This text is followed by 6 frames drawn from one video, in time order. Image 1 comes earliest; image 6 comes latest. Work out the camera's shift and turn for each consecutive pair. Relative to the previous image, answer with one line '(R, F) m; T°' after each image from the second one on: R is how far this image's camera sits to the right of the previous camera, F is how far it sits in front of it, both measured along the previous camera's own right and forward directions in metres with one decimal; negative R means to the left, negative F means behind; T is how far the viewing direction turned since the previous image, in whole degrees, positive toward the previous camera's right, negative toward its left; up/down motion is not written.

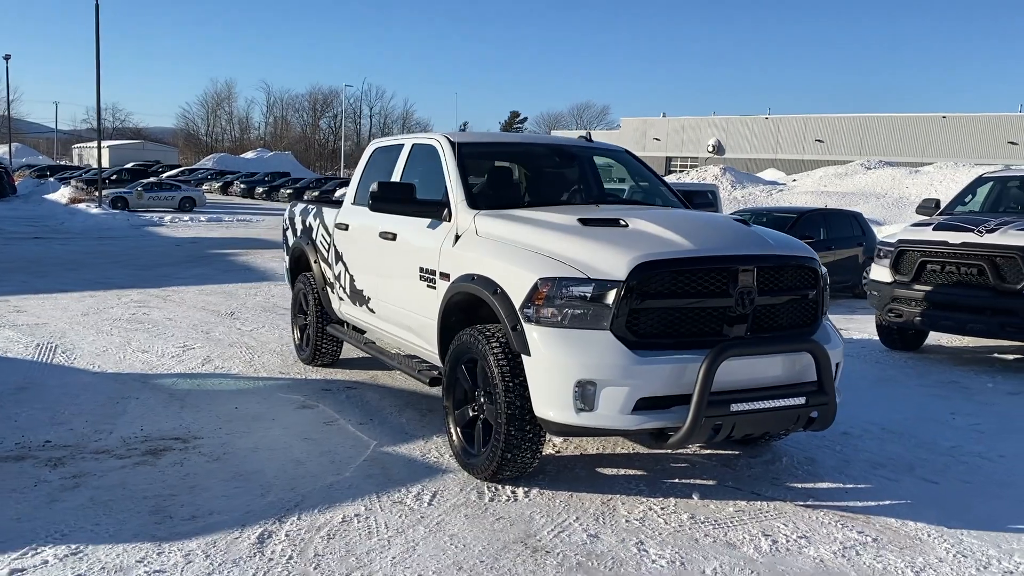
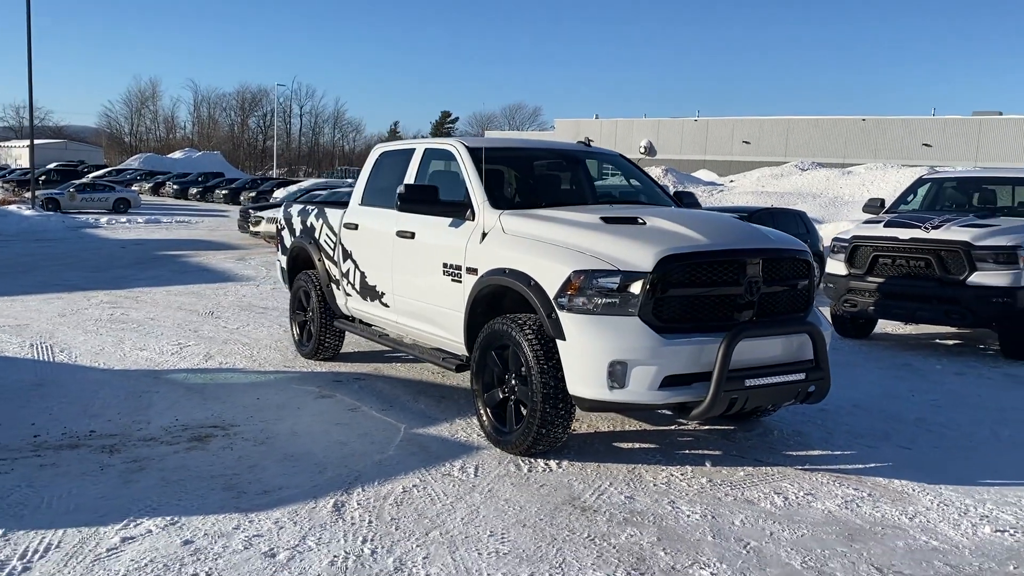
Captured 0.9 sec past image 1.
(-0.6, -0.4) m; +4°
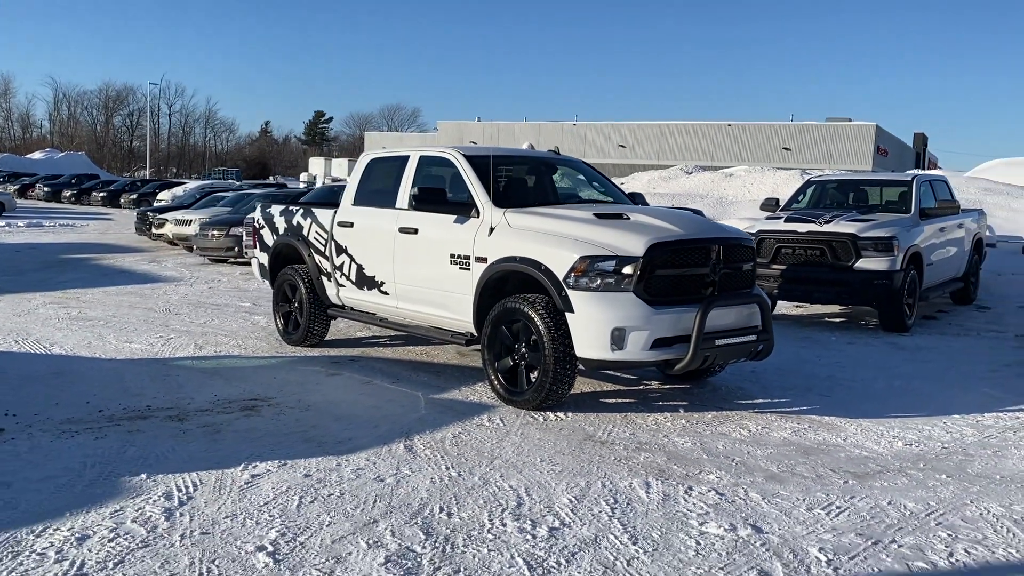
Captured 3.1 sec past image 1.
(-0.9, -1.0) m; +8°
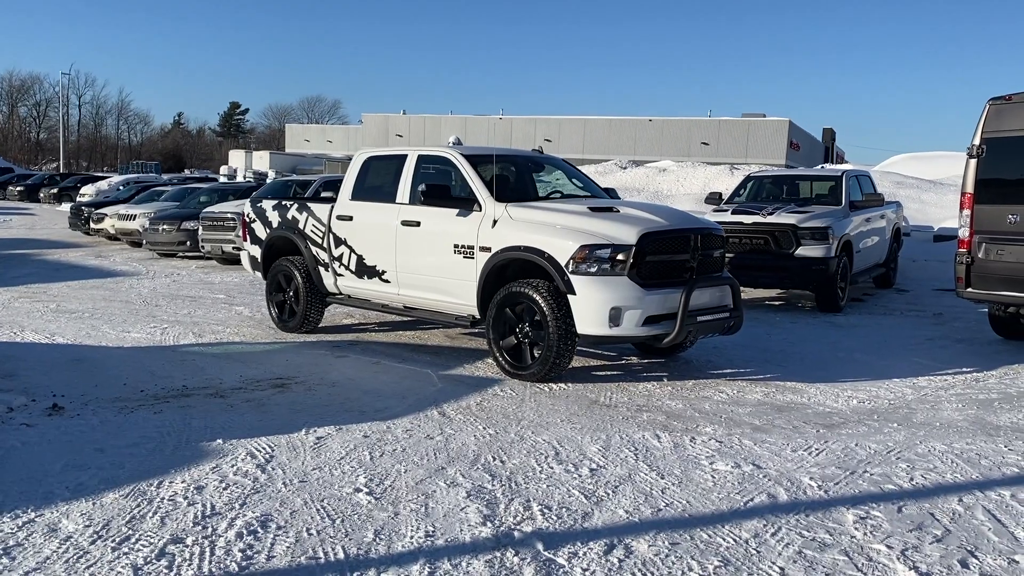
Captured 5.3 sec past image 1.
(-0.7, -0.7) m; +5°
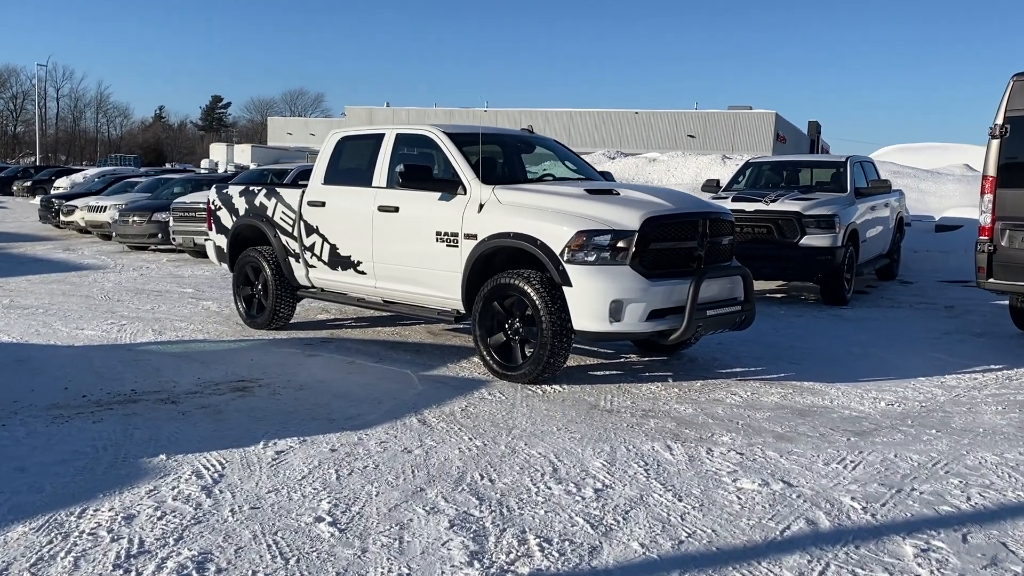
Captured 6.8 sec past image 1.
(0.0, +0.7) m; +1°
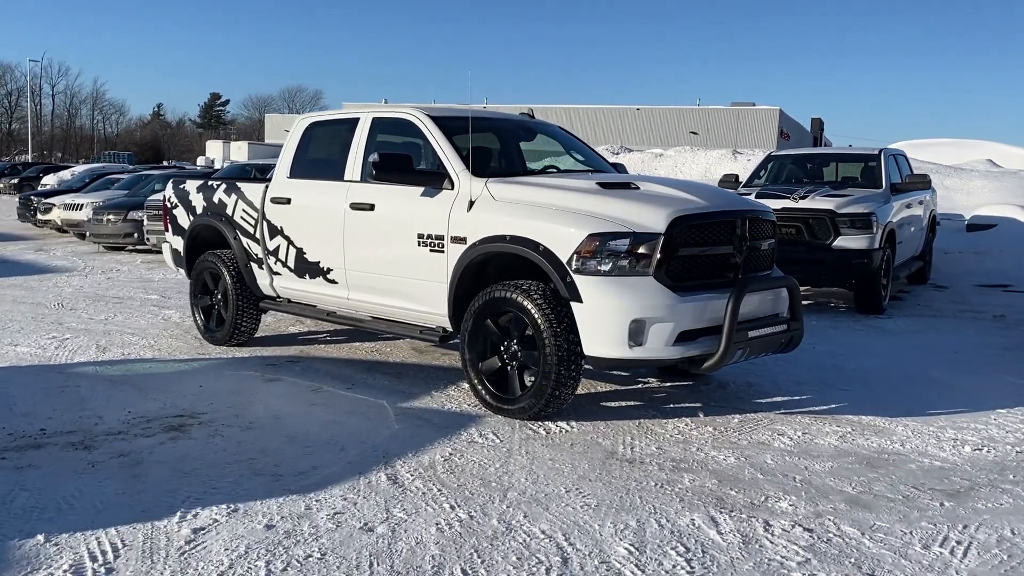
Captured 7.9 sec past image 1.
(0.0, +1.1) m; 0°
